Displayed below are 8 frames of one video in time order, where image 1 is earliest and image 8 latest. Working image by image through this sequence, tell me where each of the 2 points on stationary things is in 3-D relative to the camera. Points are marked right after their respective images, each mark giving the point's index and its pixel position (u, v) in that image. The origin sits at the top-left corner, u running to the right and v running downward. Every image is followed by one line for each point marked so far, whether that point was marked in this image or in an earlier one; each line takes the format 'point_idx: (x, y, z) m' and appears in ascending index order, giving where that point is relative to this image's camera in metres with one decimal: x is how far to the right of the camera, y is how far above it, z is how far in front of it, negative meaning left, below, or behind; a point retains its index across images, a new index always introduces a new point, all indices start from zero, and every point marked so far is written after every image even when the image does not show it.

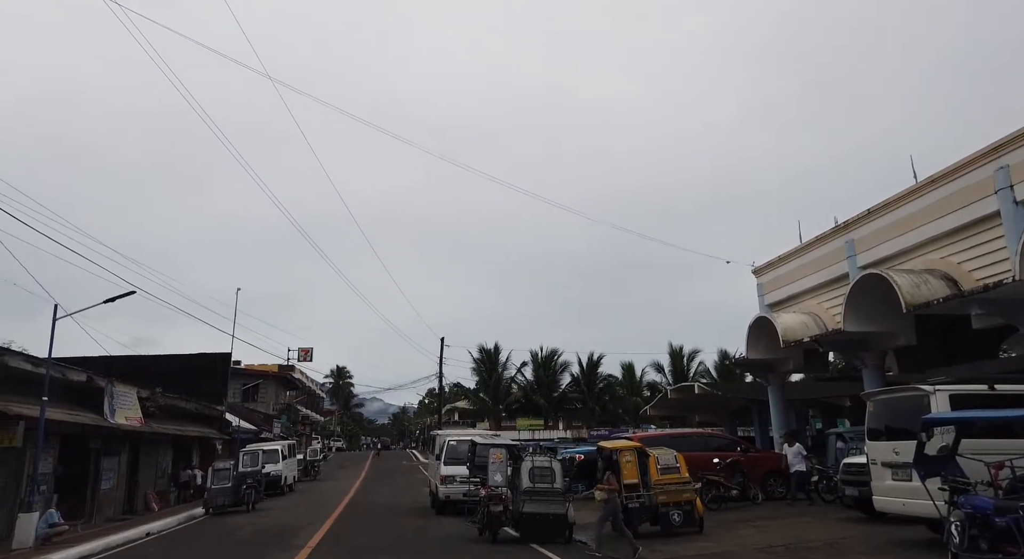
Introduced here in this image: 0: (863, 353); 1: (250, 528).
0: (+9.6, -2.0, +18.2) m
1: (-6.2, -5.8, +15.4) m
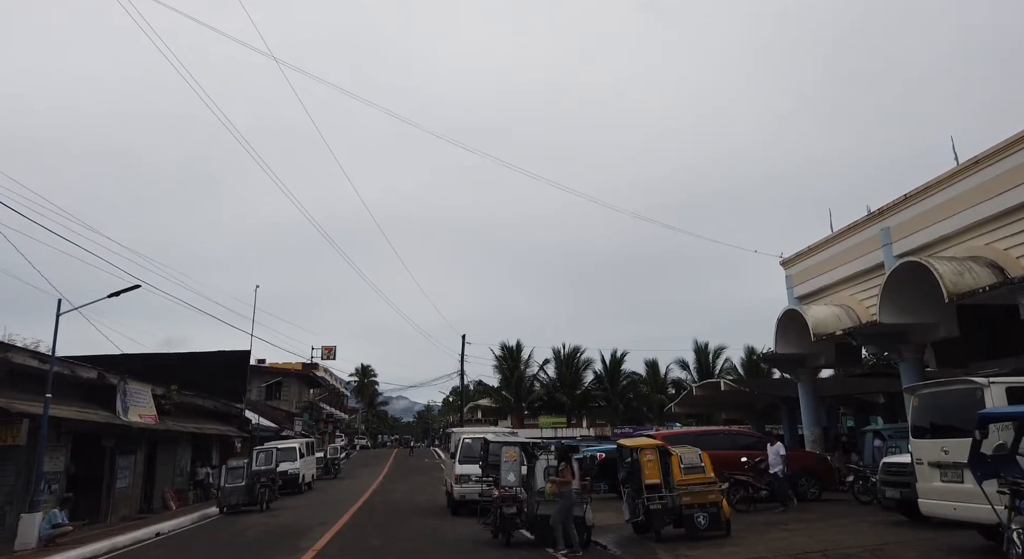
0: (+10.1, -1.7, +17.3) m
1: (-5.8, -5.6, +15.0) m
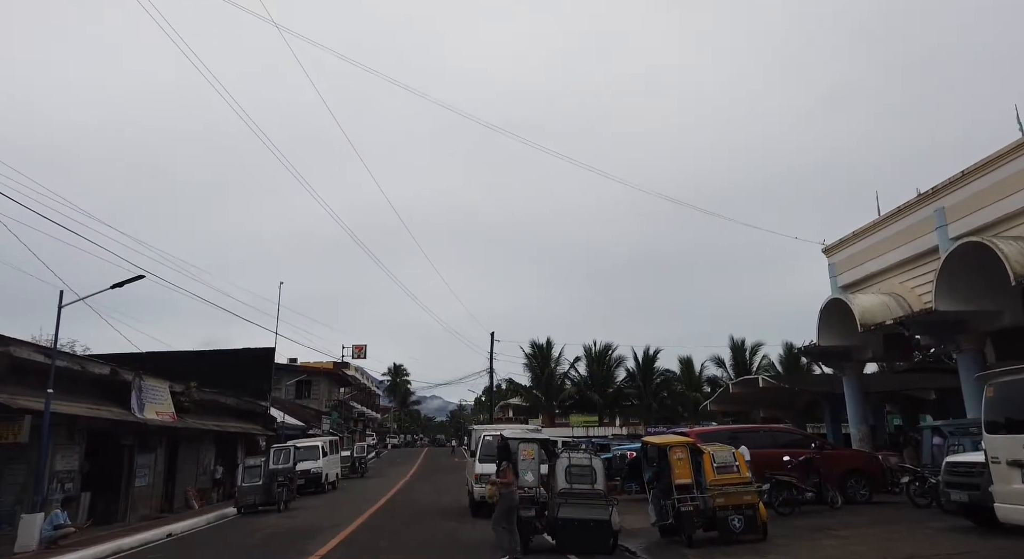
0: (+10.7, -1.3, +15.9) m
1: (-5.2, -5.4, +14.4) m
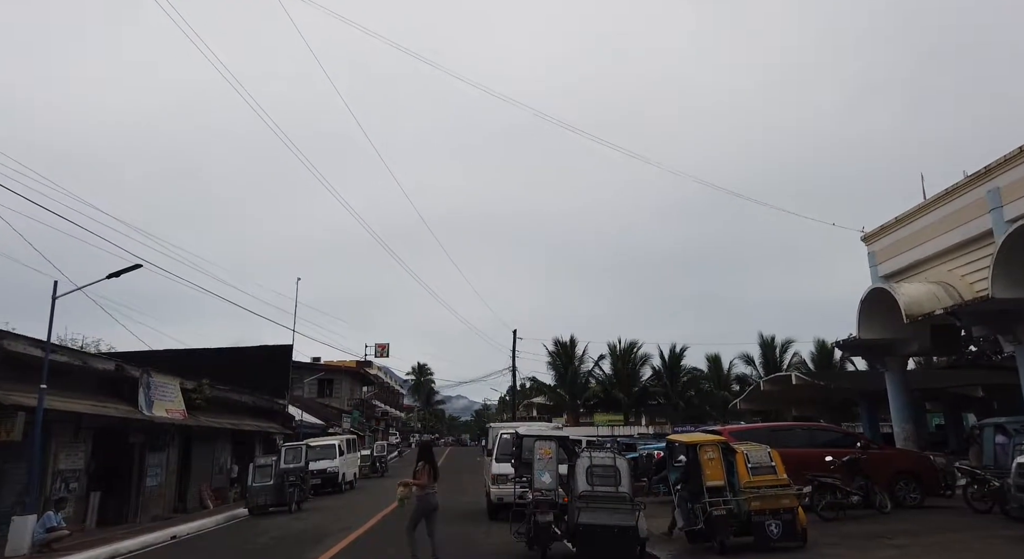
0: (+11.1, -1.0, +14.6) m
1: (-4.8, -5.2, +13.7) m
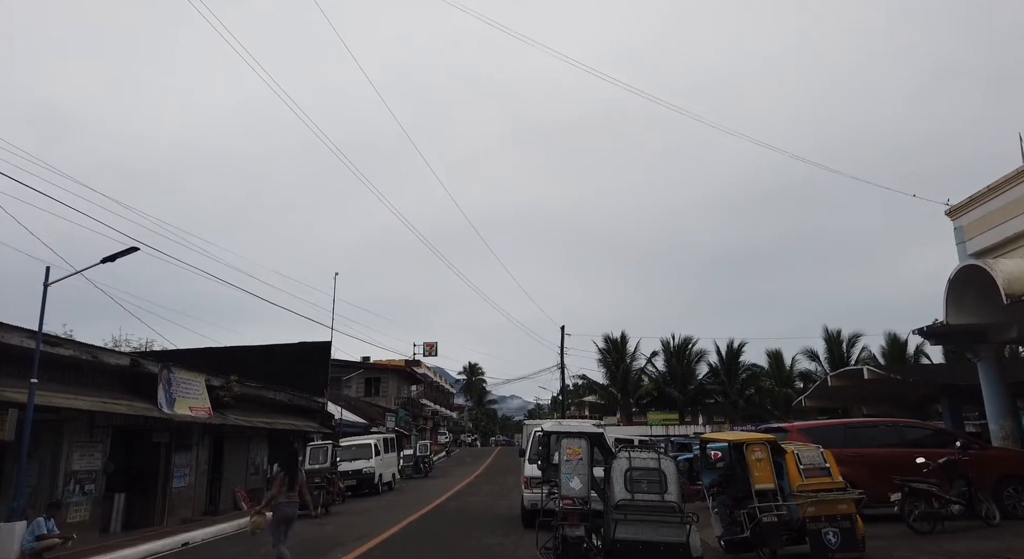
0: (+11.7, -0.4, +12.3) m
1: (-4.1, -4.9, +12.6) m
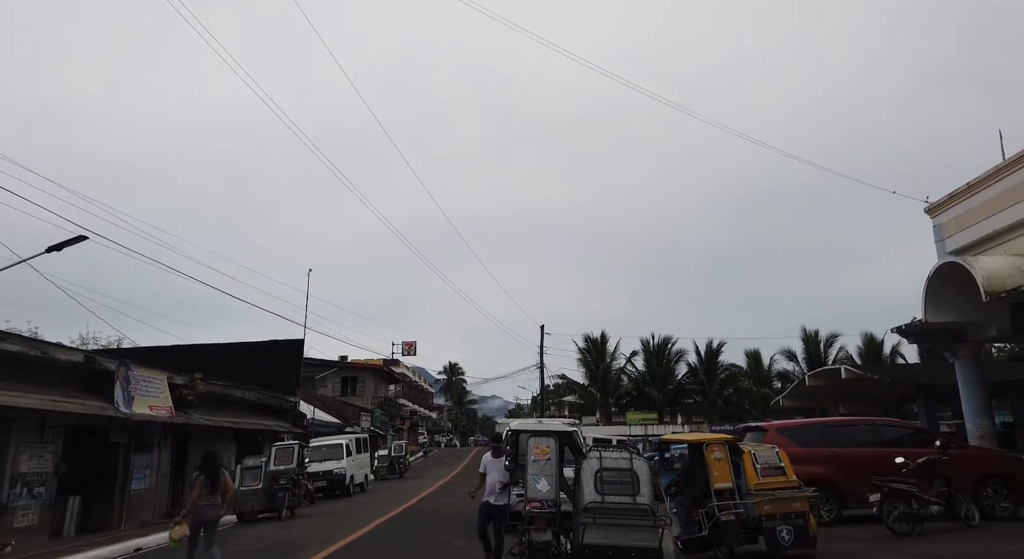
0: (+11.2, -0.4, +12.1) m
1: (-4.7, -4.8, +12.0) m
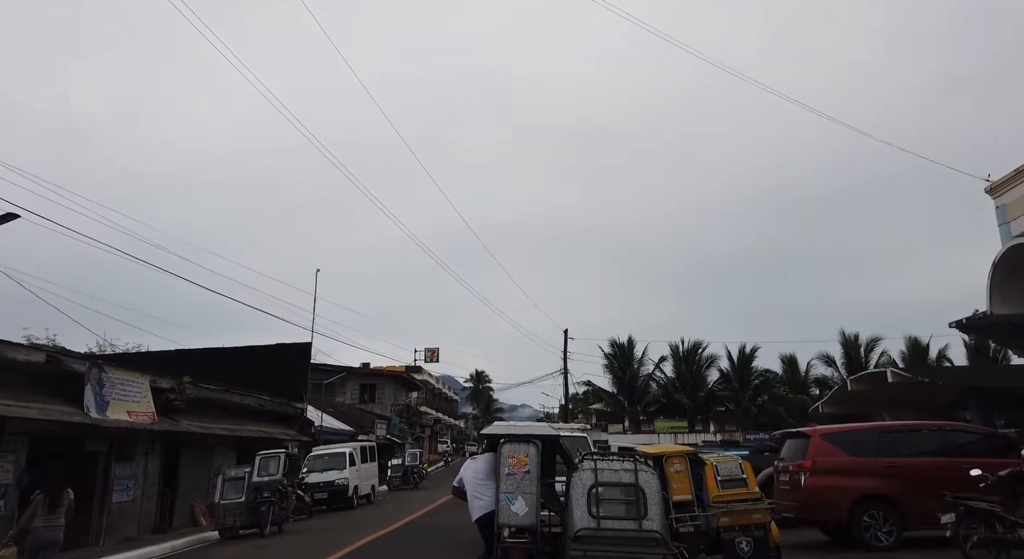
0: (+11.1, 0.0, +10.1) m
1: (-4.7, -4.6, +10.6) m
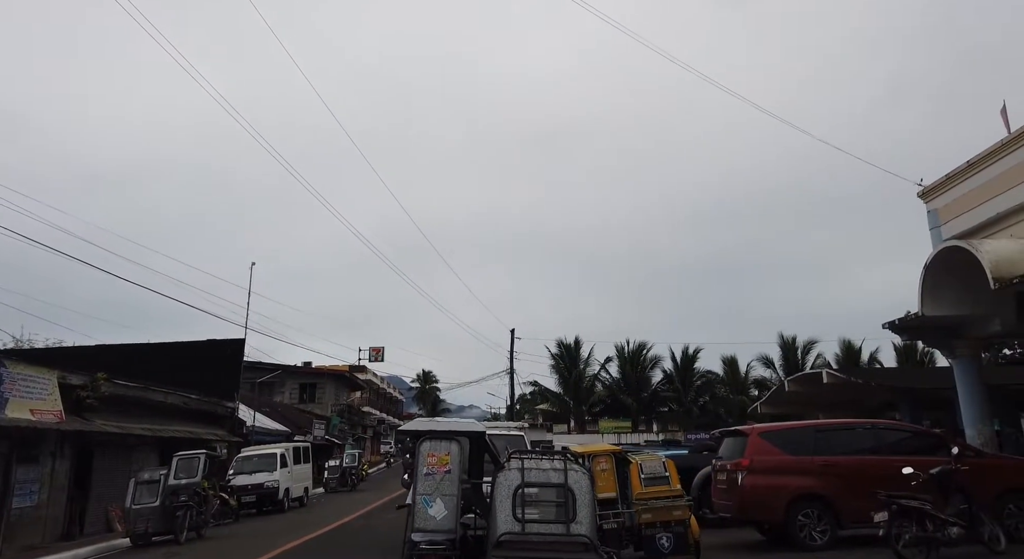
0: (+10.2, 0.0, +10.4) m
1: (-5.7, -4.4, +9.7) m
